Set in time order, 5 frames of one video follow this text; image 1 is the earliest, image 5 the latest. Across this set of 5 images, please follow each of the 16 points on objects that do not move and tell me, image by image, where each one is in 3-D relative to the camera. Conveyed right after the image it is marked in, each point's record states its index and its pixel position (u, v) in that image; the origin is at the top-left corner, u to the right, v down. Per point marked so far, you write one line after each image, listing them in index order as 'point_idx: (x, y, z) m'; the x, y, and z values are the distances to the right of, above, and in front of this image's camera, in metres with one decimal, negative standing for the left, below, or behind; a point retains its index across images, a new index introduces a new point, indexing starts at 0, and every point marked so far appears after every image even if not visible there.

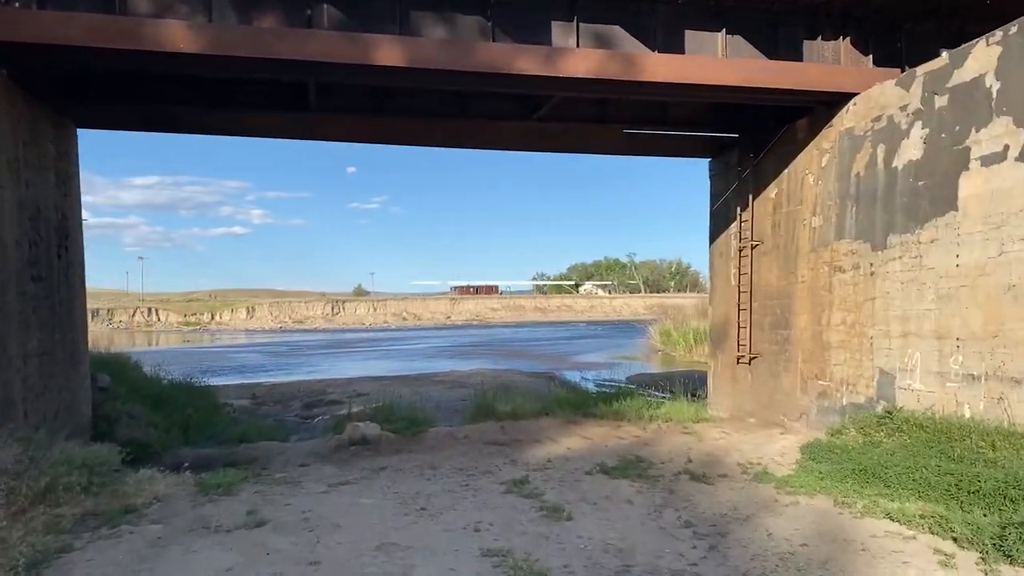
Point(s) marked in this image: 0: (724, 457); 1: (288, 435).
0: (+2.3, -1.9, +8.9) m
1: (-4.1, -2.7, +14.7) m
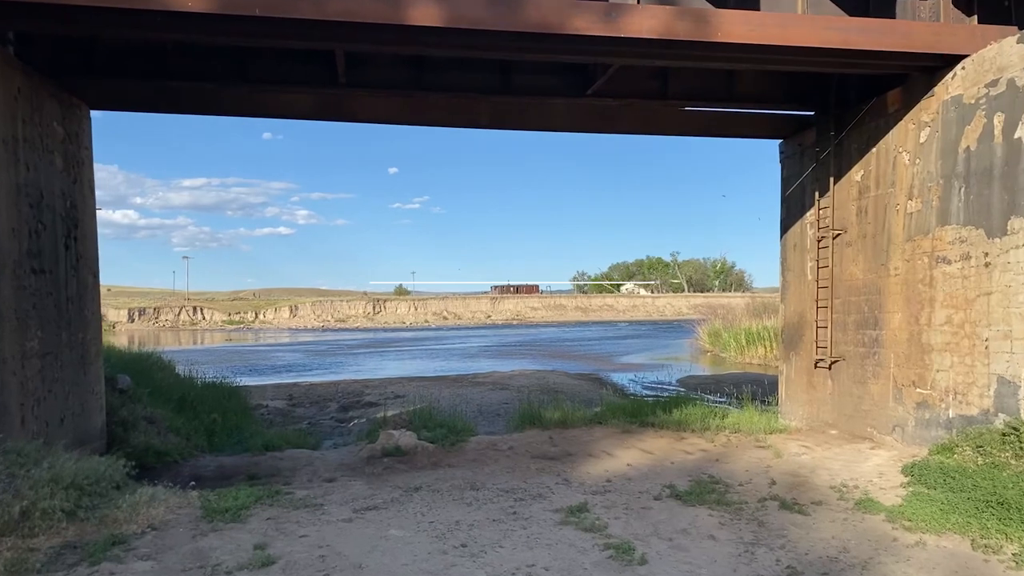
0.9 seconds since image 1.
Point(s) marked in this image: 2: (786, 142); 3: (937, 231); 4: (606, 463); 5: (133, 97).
0: (+2.8, -1.8, +7.7) m
1: (-3.3, -2.6, +13.8) m
2: (+4.0, +2.1, +11.7) m
3: (+4.4, +0.6, +8.5) m
4: (+1.0, -1.8, +8.4) m
5: (-4.7, +2.4, +10.0) m
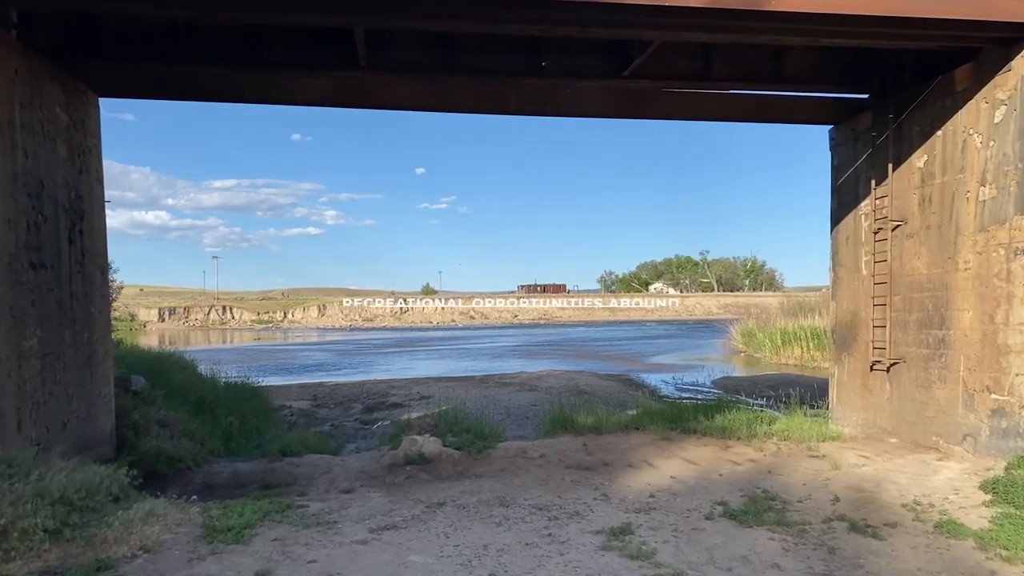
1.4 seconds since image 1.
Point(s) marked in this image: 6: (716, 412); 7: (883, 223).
0: (+3.1, -1.7, +6.9) m
1: (-2.8, -2.6, +13.2) m
2: (+4.4, +2.2, +10.9) m
3: (+4.8, +0.6, +7.7) m
4: (+1.3, -1.8, +7.7) m
5: (-4.3, +2.4, +9.5) m
6: (+2.8, -1.7, +11.0) m
7: (+4.4, +0.8, +9.7) m
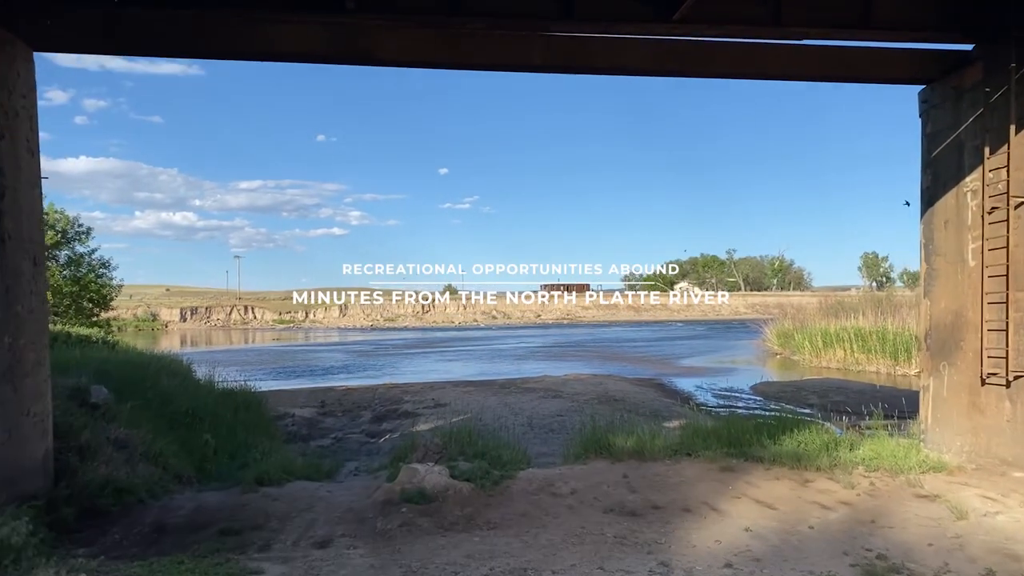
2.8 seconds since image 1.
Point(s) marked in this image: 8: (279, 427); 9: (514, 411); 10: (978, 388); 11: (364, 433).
0: (+3.3, -1.7, +5.0) m
1: (-2.4, -2.5, +11.5) m
2: (+4.6, +2.2, +9.0) m
3: (+4.9, +0.7, +5.7) m
4: (+1.5, -1.7, +5.9) m
5: (-4.1, +2.4, +7.8) m
6: (+3.0, -1.6, +9.1) m
7: (+4.6, +0.8, +7.7) m
8: (-4.6, -2.7, +16.3) m
9: (0.0, -2.7, +17.9) m
10: (+4.6, -1.0, +8.0) m
11: (-2.9, -2.9, +16.1) m
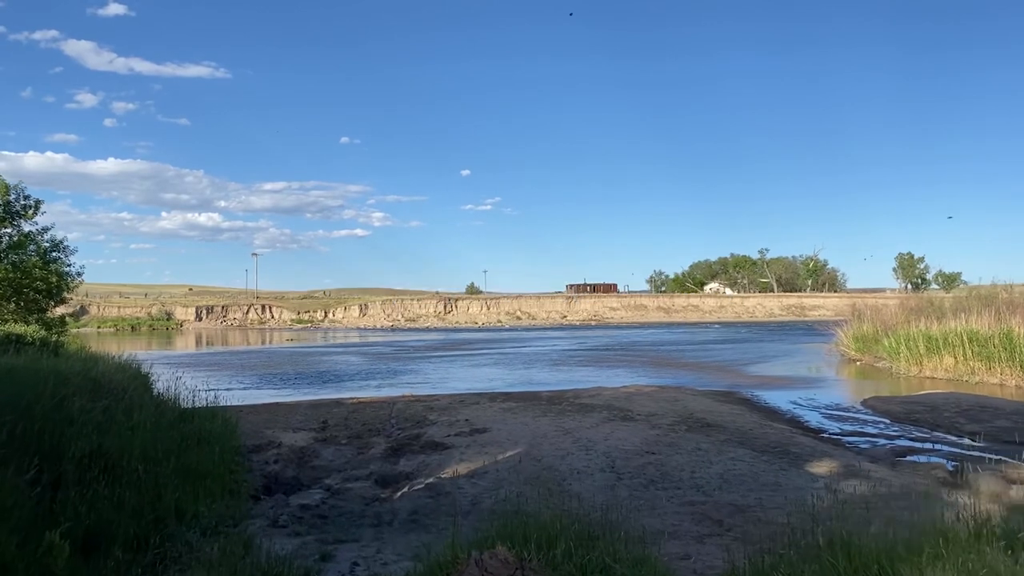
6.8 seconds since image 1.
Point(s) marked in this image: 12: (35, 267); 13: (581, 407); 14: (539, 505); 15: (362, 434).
0: (+4.0, -1.4, -0.1) m
1: (-1.5, -2.2, +6.5) m
2: (+5.5, +2.5, +3.8) m
3: (+5.7, +1.0, +0.6) m
4: (+2.2, -1.5, +0.8) m
5: (-3.3, +2.7, +2.9) m
6: (+3.9, -1.4, +4.0) m
7: (+5.4, +1.1, +2.6) m
8: (-3.6, -2.5, +11.4) m
9: (+1.1, -2.5, +12.9) m
10: (+5.4, -0.7, +2.9) m
11: (-1.9, -2.6, +11.1) m
12: (-10.8, +0.5, +18.5) m
13: (+1.5, -2.6, +17.7) m
14: (+0.3, -1.8, +6.9) m
15: (-2.8, -2.7, +15.1) m
